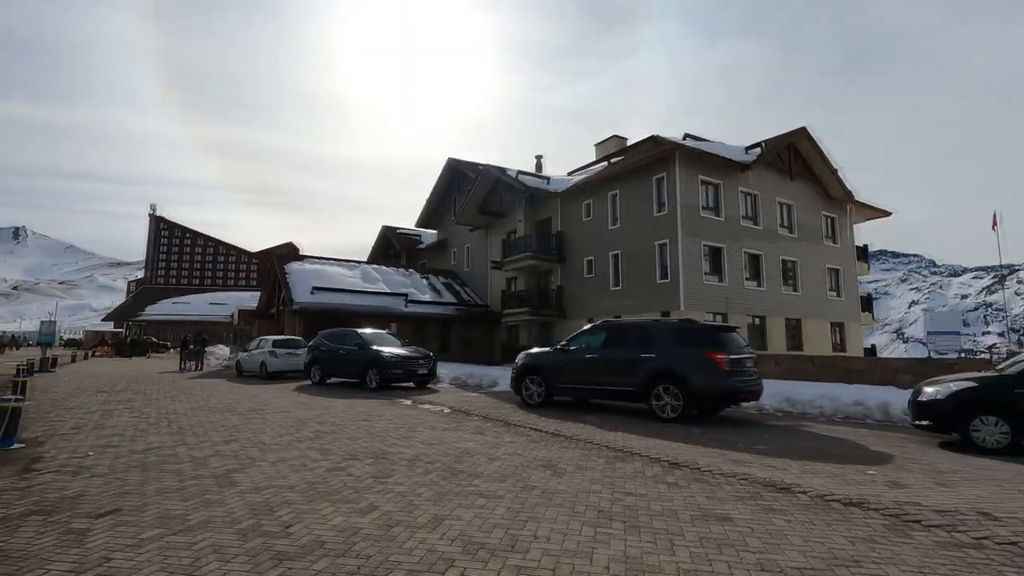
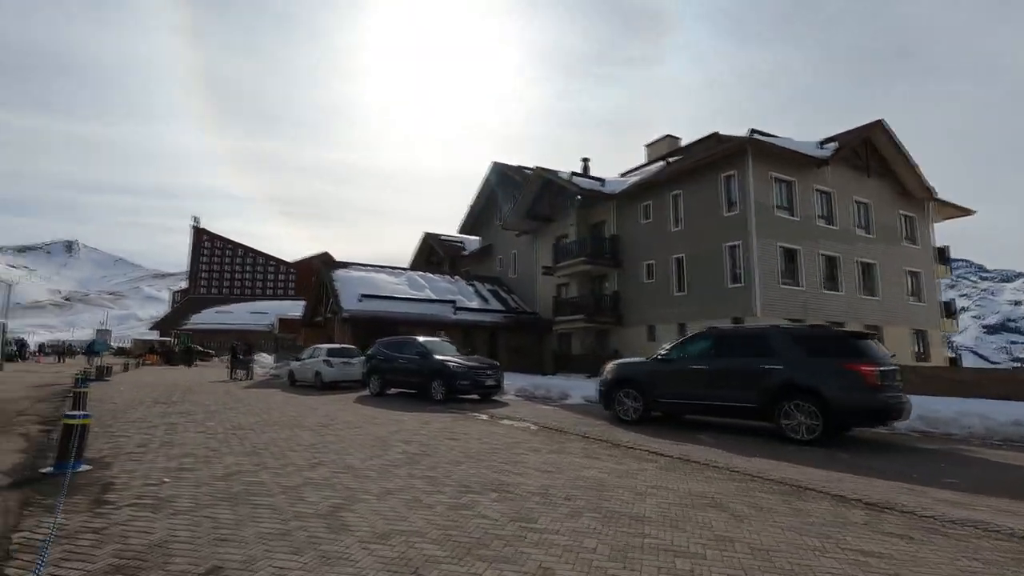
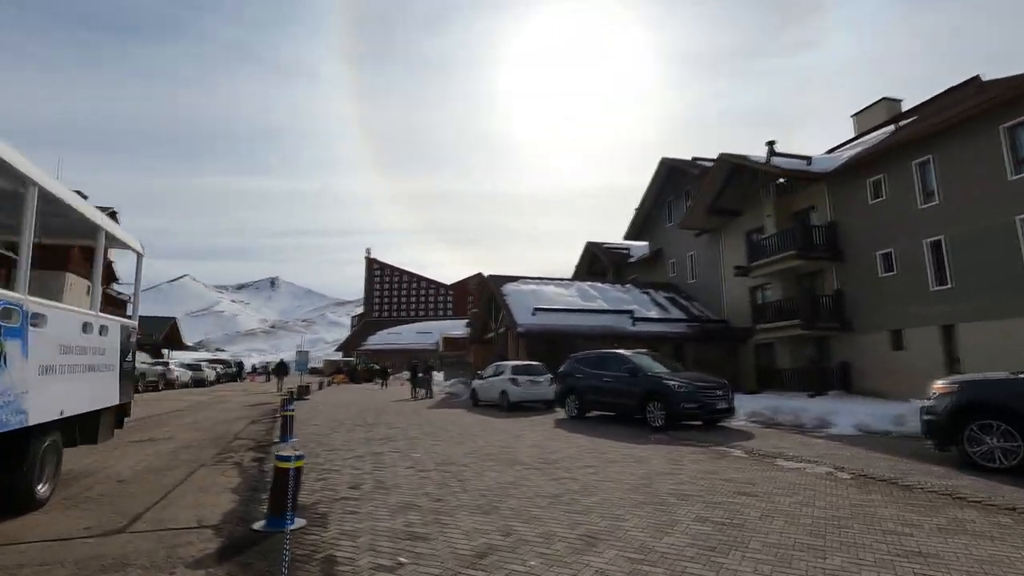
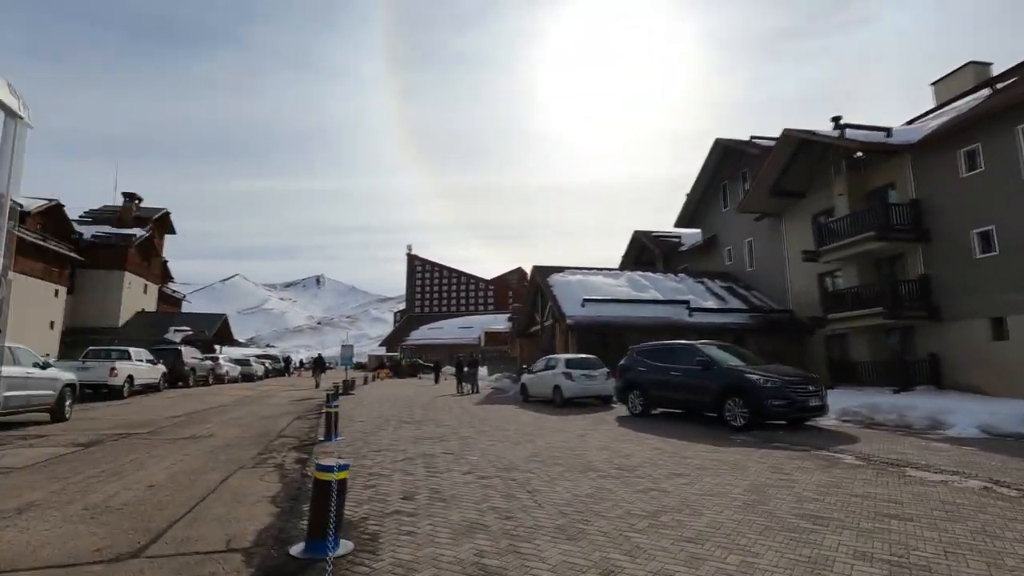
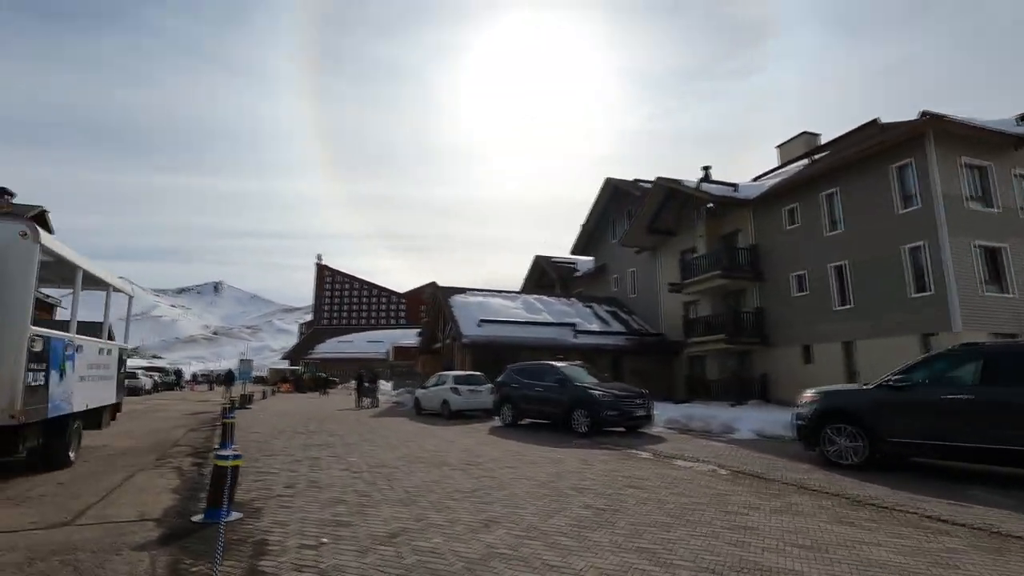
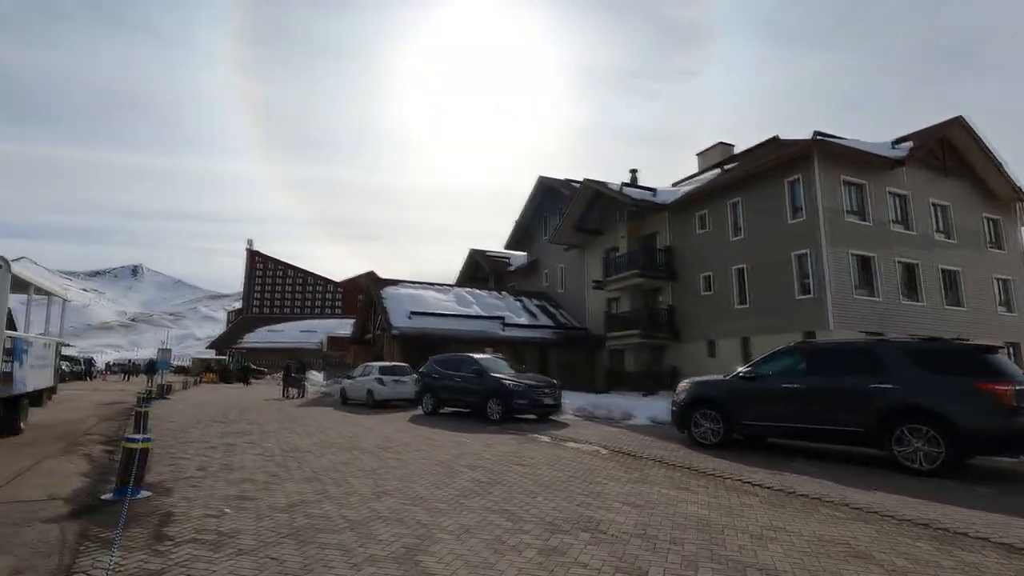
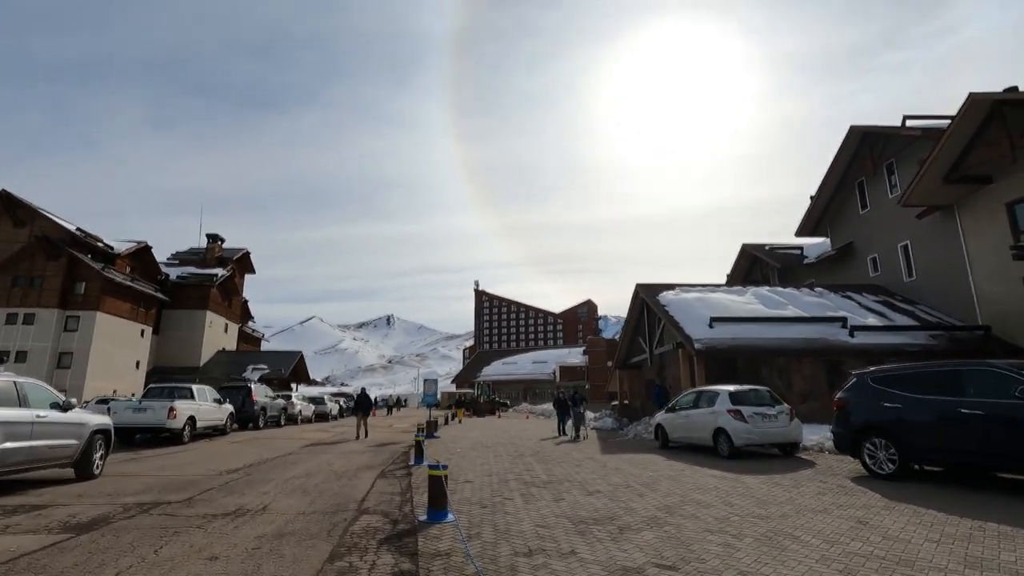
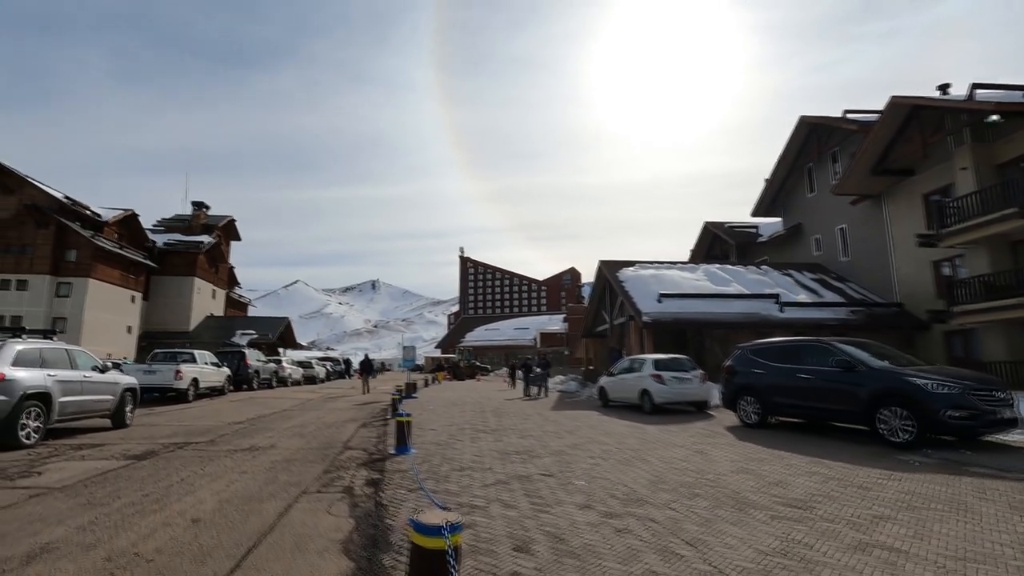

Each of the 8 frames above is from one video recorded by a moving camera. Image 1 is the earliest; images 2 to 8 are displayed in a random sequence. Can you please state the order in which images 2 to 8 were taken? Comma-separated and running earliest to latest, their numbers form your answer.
2, 6, 5, 3, 4, 8, 7
